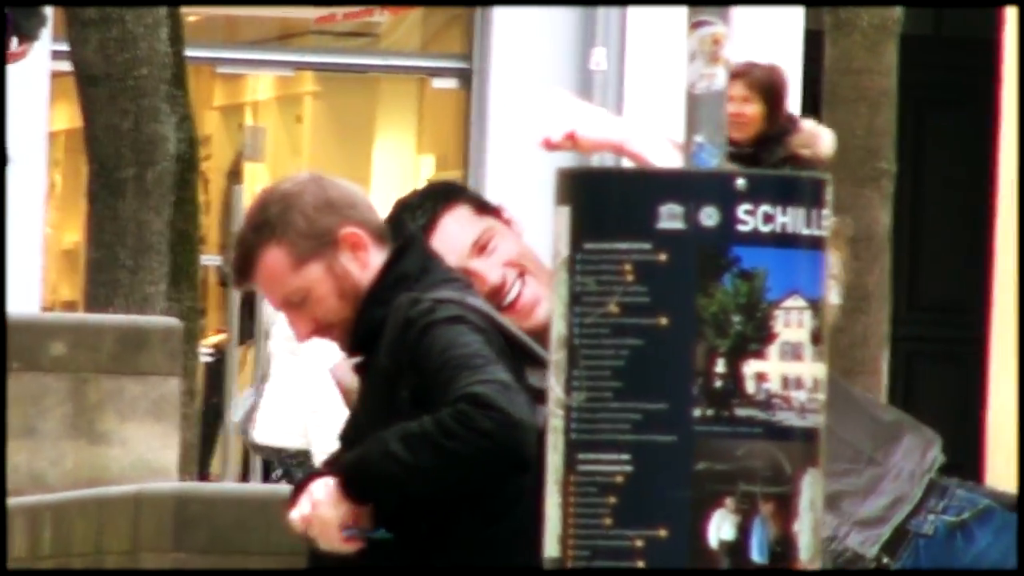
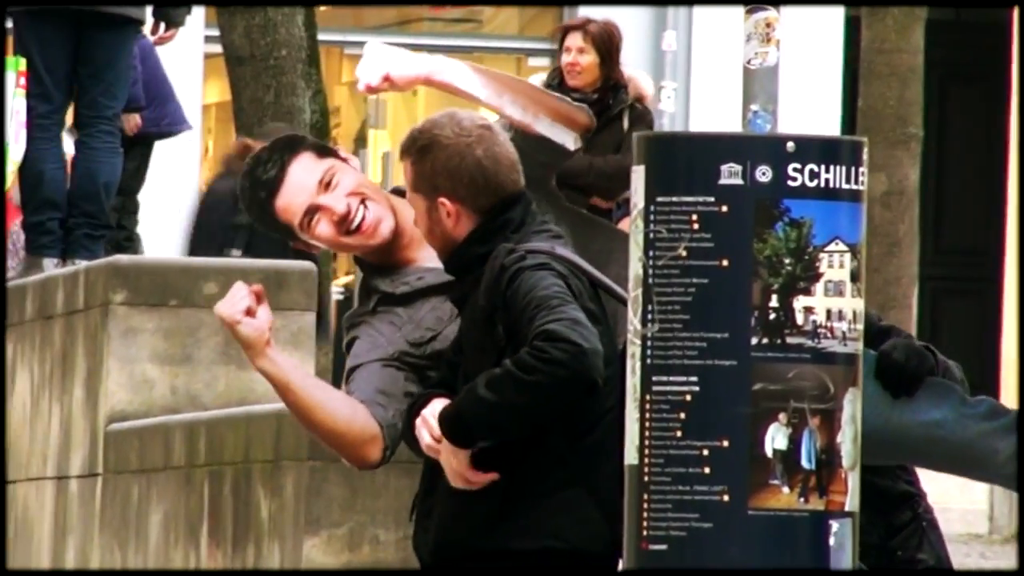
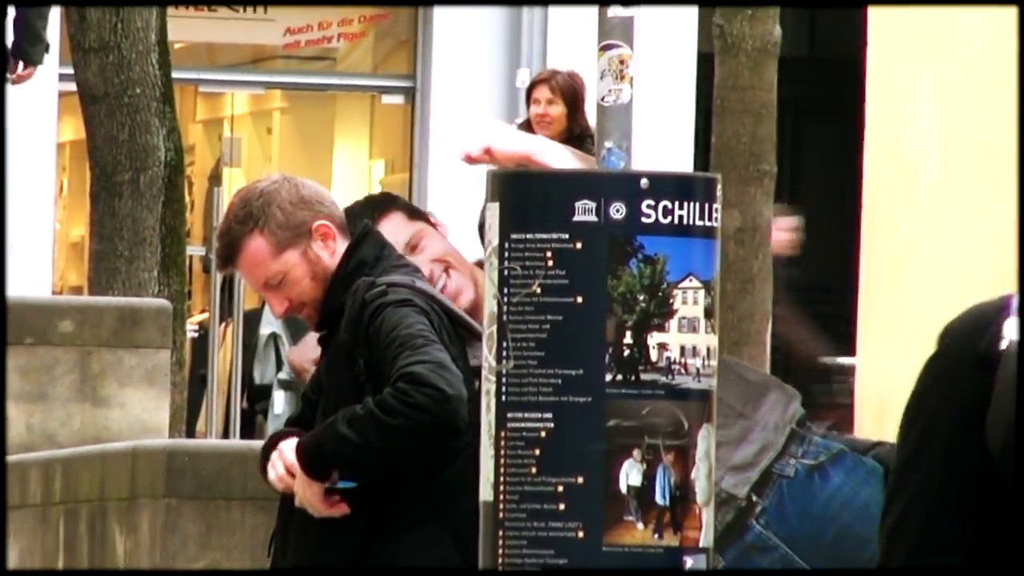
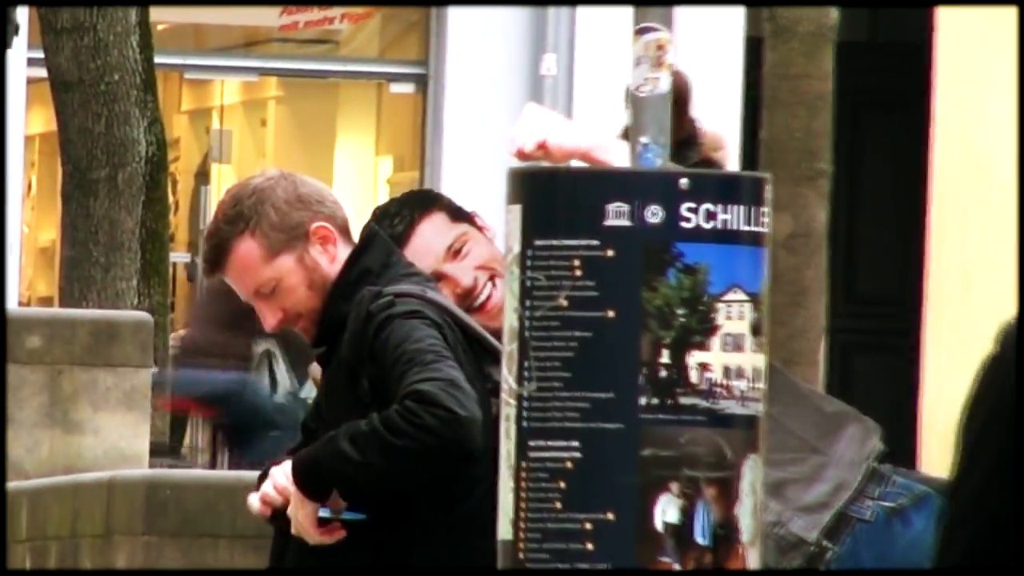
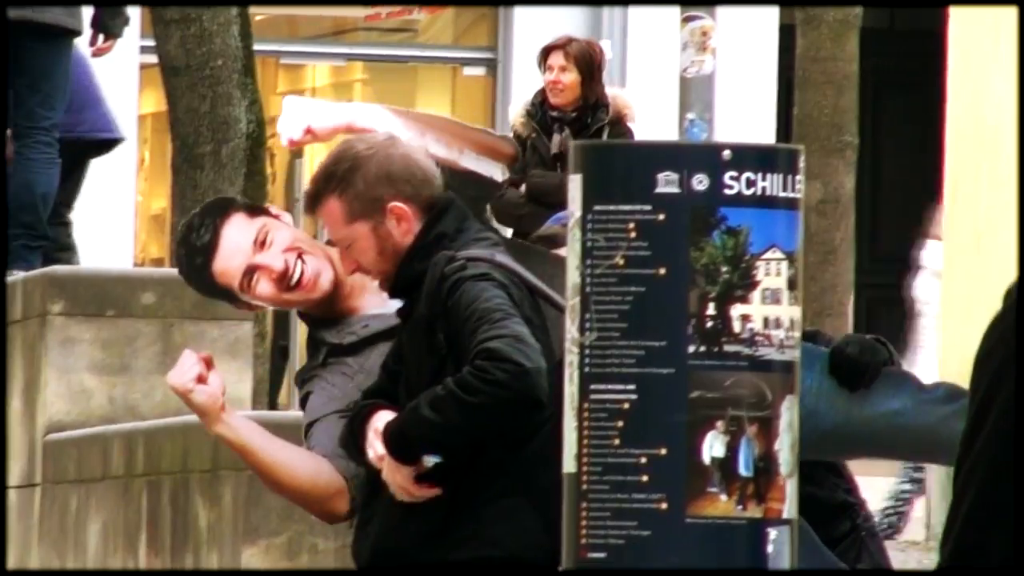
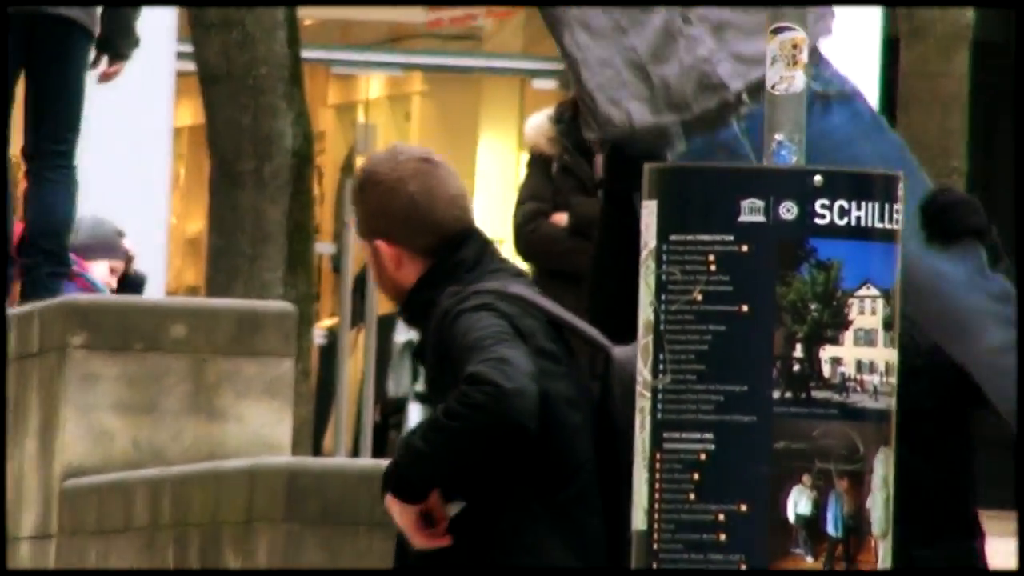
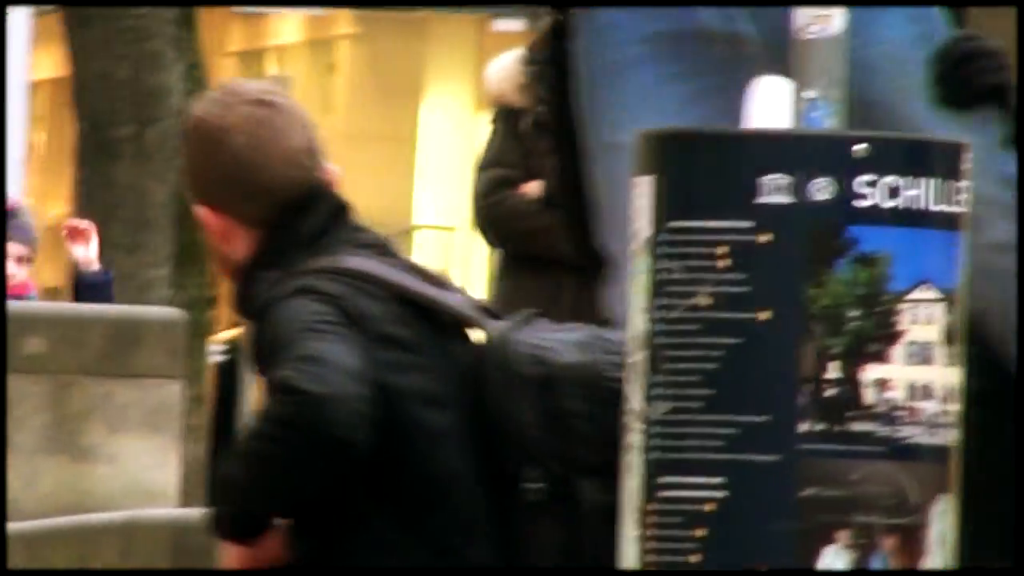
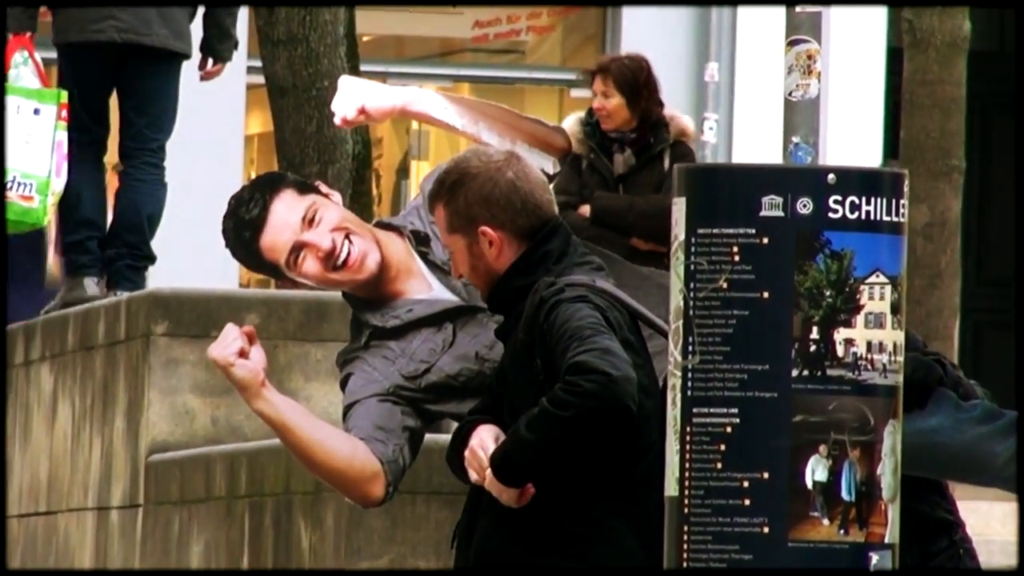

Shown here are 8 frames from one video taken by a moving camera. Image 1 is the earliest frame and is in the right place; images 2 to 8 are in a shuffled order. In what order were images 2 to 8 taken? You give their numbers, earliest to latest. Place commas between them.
4, 3, 5, 2, 8, 6, 7
